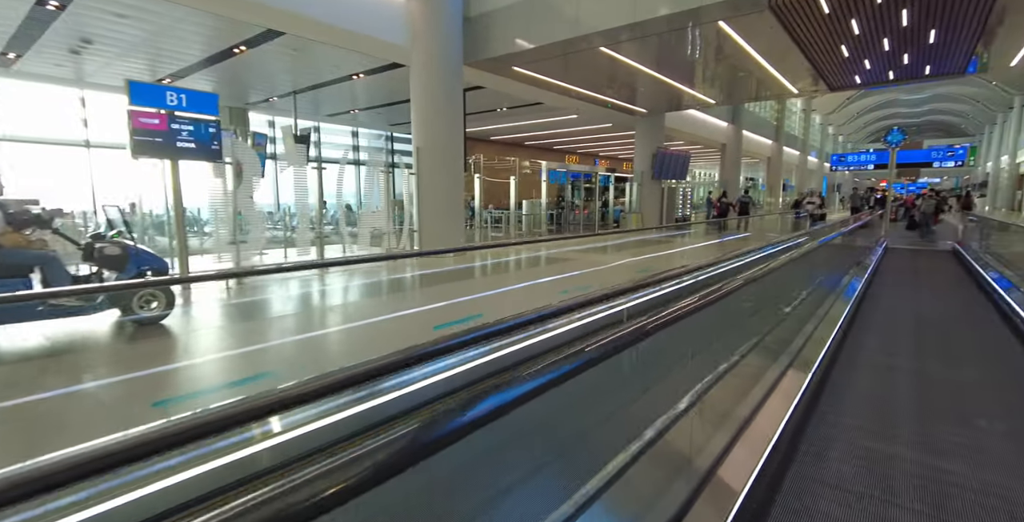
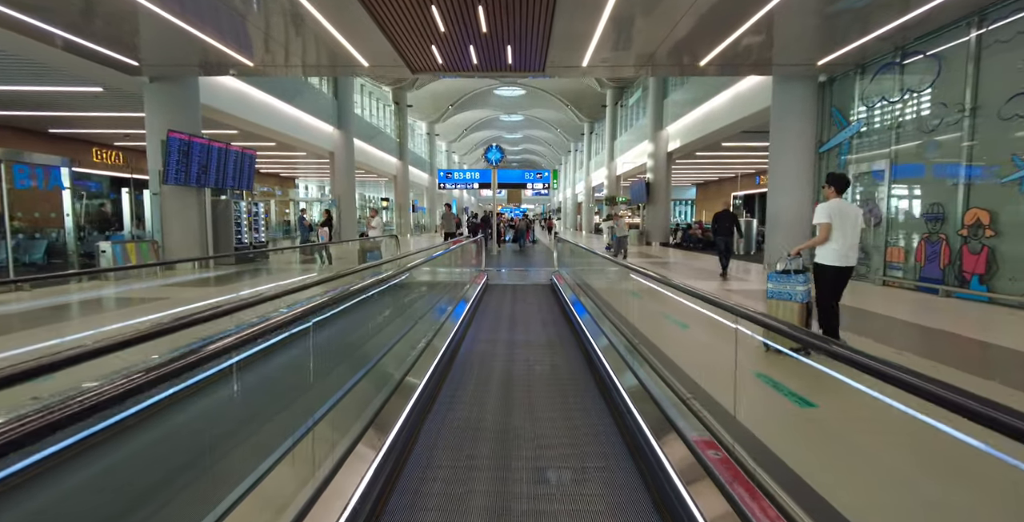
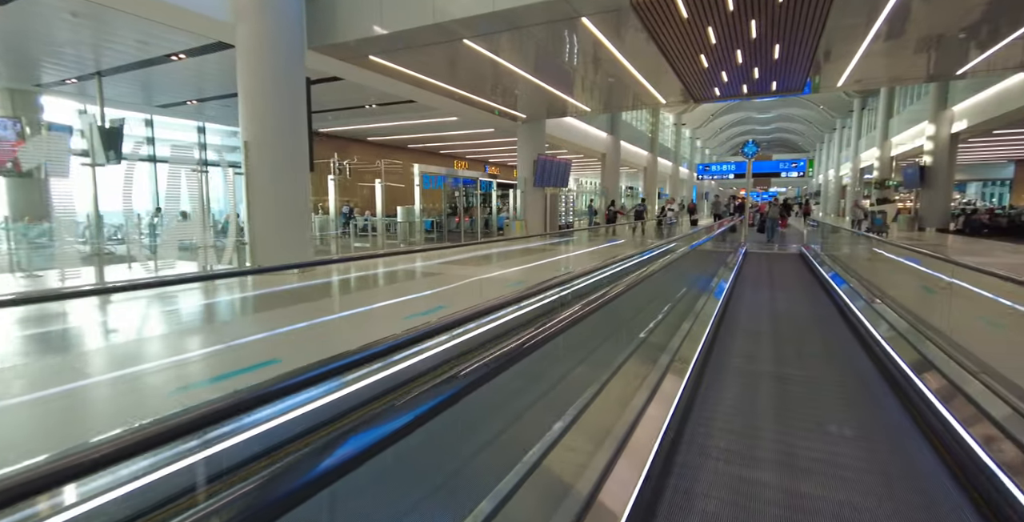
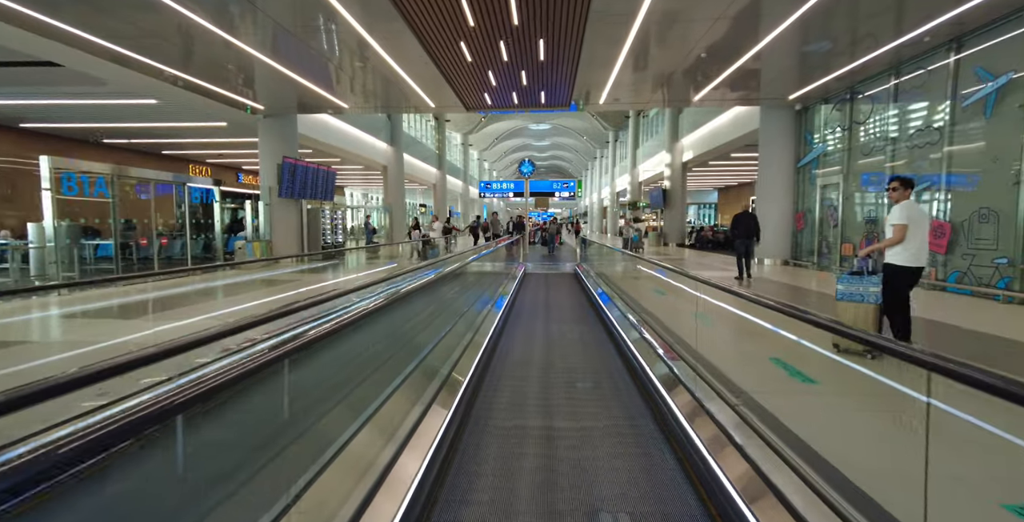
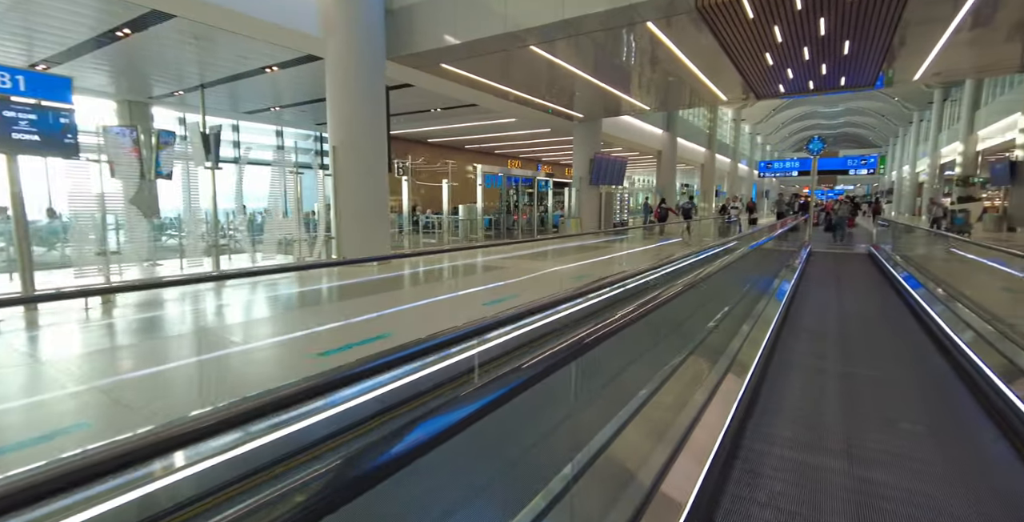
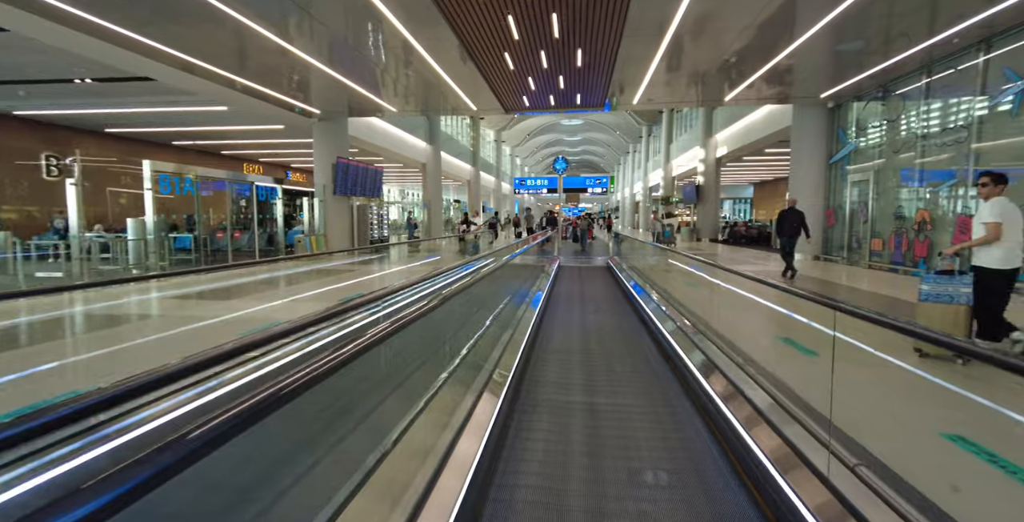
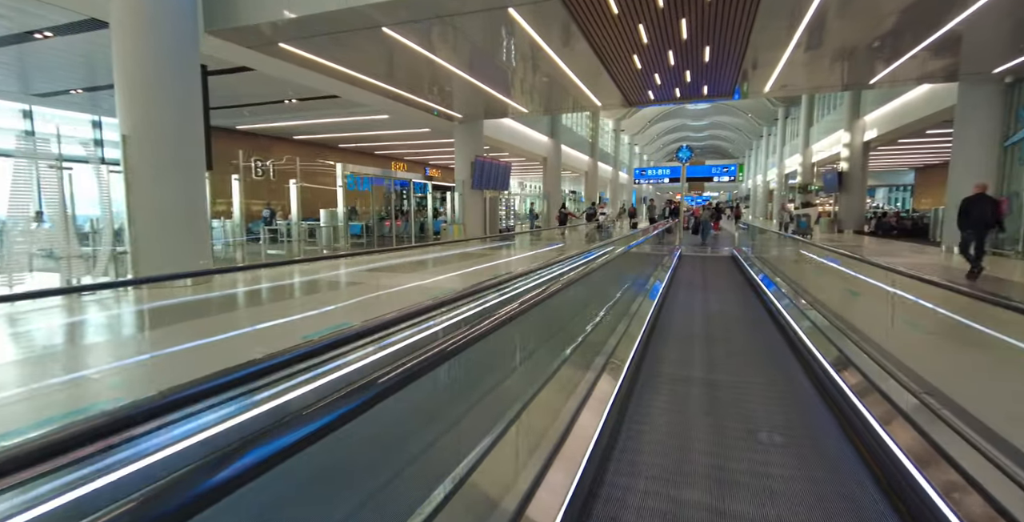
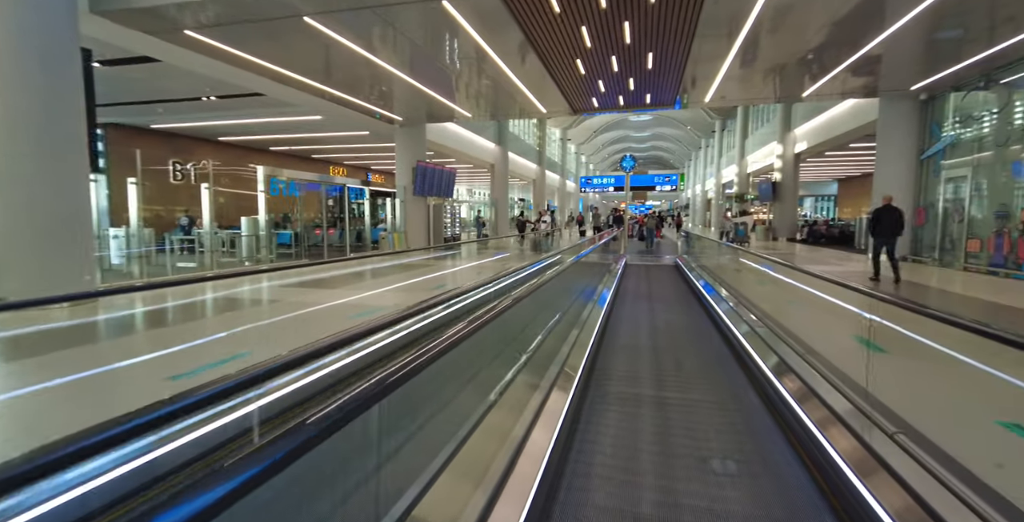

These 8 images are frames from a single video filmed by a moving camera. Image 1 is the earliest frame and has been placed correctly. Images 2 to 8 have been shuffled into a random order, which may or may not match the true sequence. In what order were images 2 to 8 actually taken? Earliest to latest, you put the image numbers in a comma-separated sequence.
5, 3, 7, 8, 6, 4, 2
